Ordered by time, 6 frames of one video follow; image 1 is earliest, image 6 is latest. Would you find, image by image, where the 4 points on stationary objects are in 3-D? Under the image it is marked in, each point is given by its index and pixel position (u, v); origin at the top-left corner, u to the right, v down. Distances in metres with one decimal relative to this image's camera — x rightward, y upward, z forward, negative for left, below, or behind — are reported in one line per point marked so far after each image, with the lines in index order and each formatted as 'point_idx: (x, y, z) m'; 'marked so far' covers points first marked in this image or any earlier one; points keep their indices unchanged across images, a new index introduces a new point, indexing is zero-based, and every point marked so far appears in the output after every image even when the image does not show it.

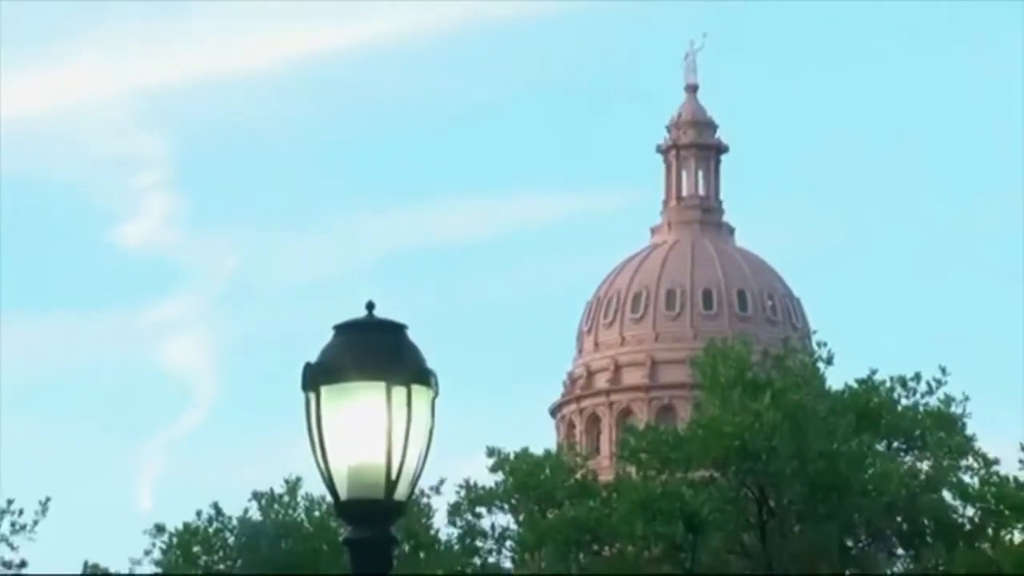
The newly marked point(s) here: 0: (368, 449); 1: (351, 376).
0: (-0.4, -0.6, +8.2) m
1: (-0.5, -0.3, +8.2) m
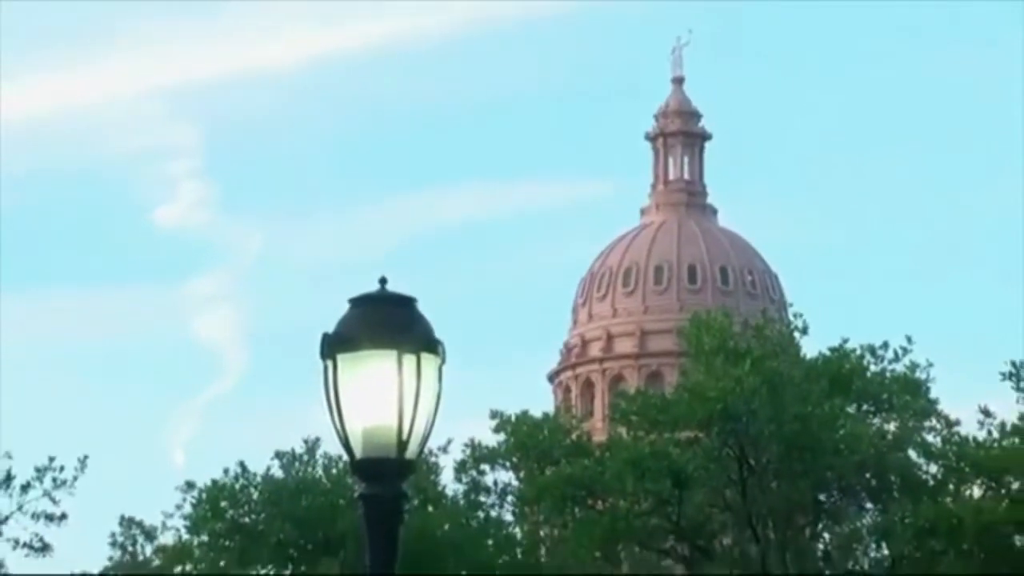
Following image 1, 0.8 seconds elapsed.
0: (-0.6, -0.5, +9.2) m
1: (-0.7, -0.2, +9.2) m
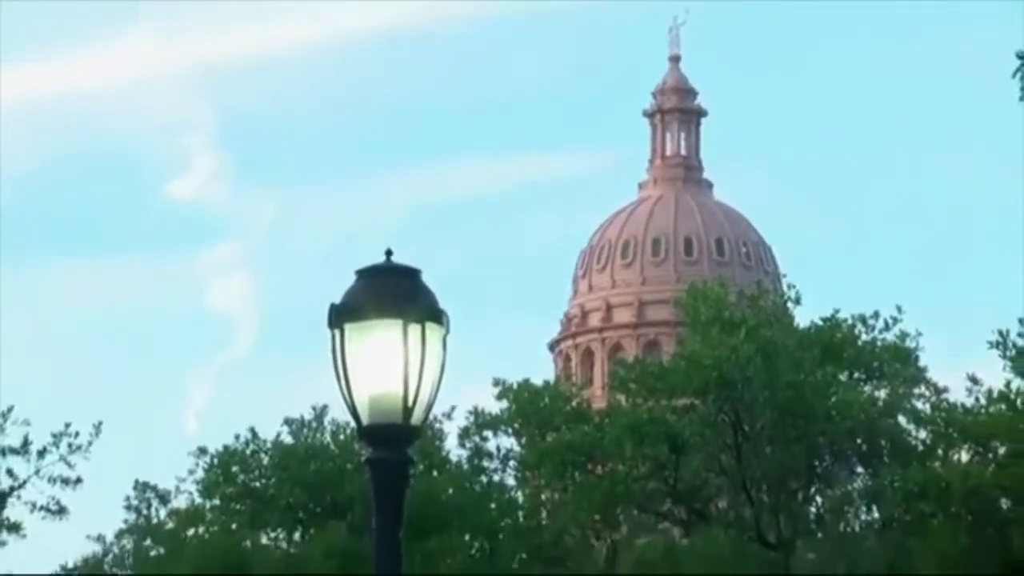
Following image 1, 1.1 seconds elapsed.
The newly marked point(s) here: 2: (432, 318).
0: (-0.6, -0.4, +9.6) m
1: (-0.7, -0.1, +9.6) m
2: (-0.4, -0.1, +9.7) m
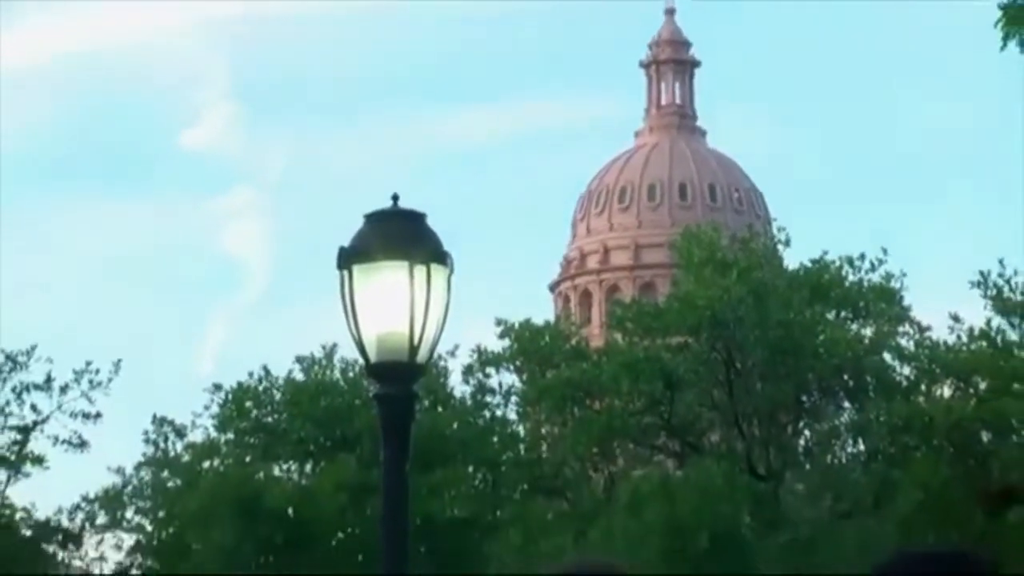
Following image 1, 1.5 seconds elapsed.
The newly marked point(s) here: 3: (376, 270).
0: (-0.6, -0.1, +10.1) m
1: (-0.7, +0.2, +10.1) m
2: (-0.4, +0.1, +10.2) m
3: (-0.7, +0.1, +10.1) m
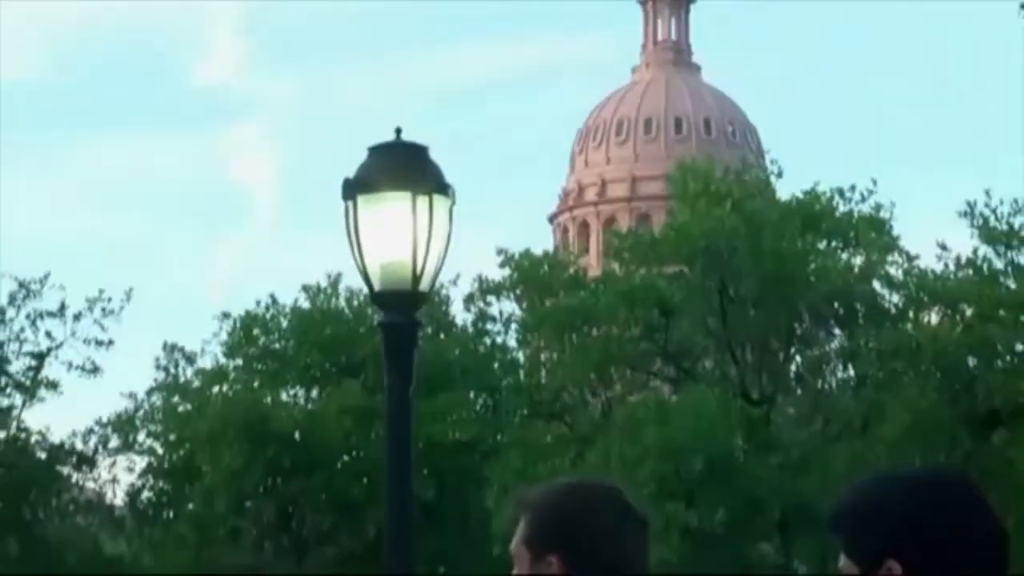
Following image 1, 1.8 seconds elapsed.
0: (-0.6, +0.2, +10.5) m
1: (-0.7, +0.5, +10.5) m
2: (-0.4, +0.5, +10.5) m
3: (-0.7, +0.4, +10.5) m
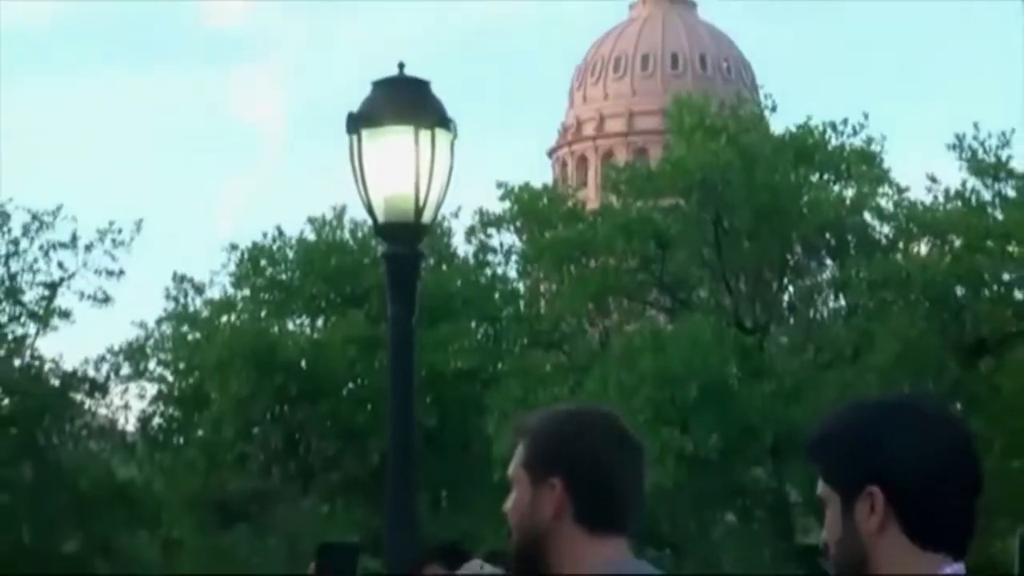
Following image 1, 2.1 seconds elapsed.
0: (-0.6, +0.6, +10.8) m
1: (-0.7, +0.9, +10.8) m
2: (-0.4, +0.9, +10.9) m
3: (-0.7, +0.8, +10.8) m
